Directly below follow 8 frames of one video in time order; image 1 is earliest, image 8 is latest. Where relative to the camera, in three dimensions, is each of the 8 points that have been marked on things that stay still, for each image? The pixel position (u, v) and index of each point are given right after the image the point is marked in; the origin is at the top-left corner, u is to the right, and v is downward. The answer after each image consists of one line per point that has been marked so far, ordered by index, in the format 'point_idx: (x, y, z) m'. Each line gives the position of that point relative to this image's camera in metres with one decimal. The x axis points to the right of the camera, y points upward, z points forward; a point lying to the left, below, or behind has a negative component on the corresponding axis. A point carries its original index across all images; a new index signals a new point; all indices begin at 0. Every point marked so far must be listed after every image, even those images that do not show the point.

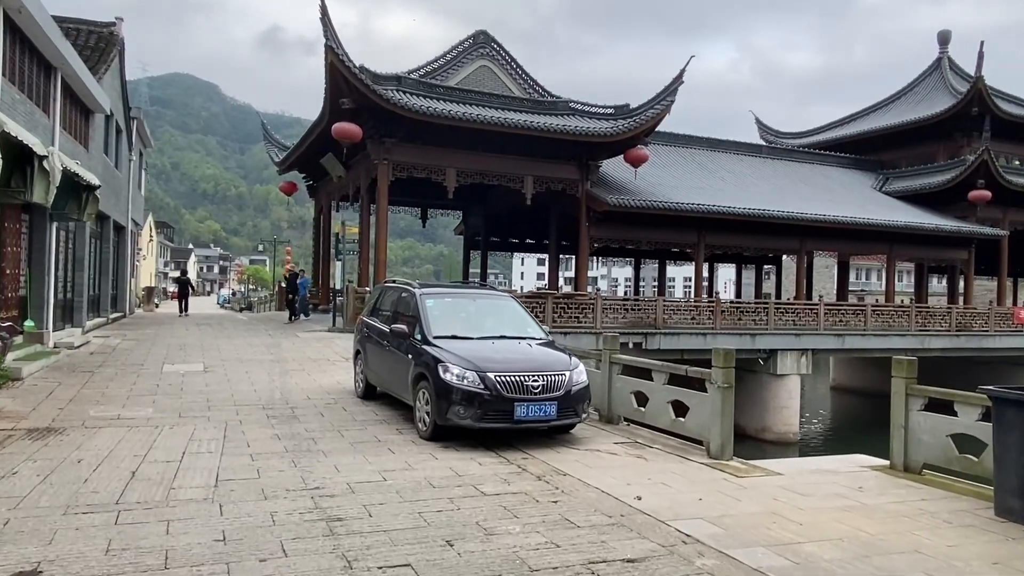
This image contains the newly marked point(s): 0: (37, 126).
0: (-7.3, +2.5, +11.2) m
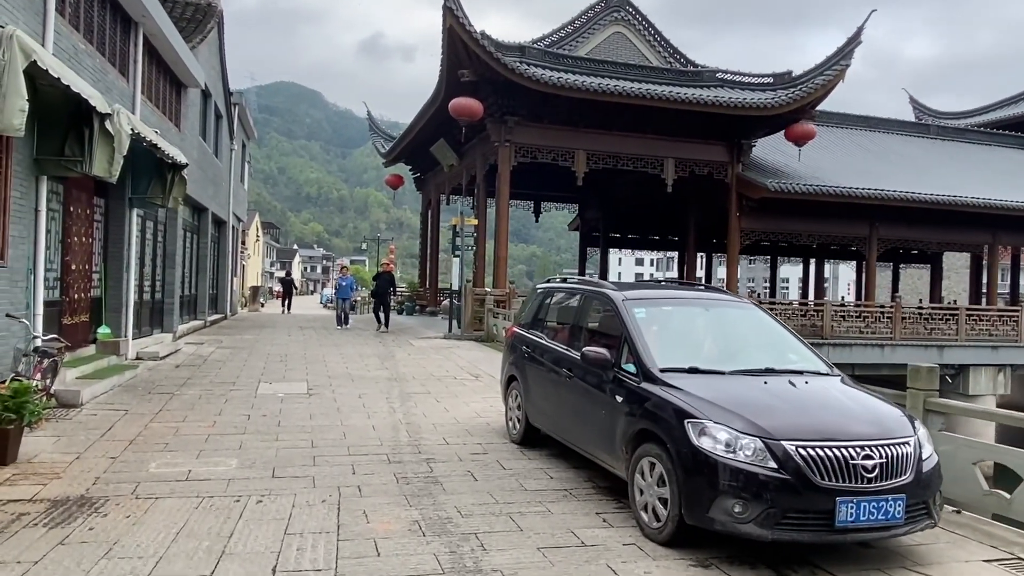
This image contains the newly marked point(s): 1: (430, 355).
0: (-5.0, +2.5, +9.1) m
1: (-1.5, -1.2, +13.4) m
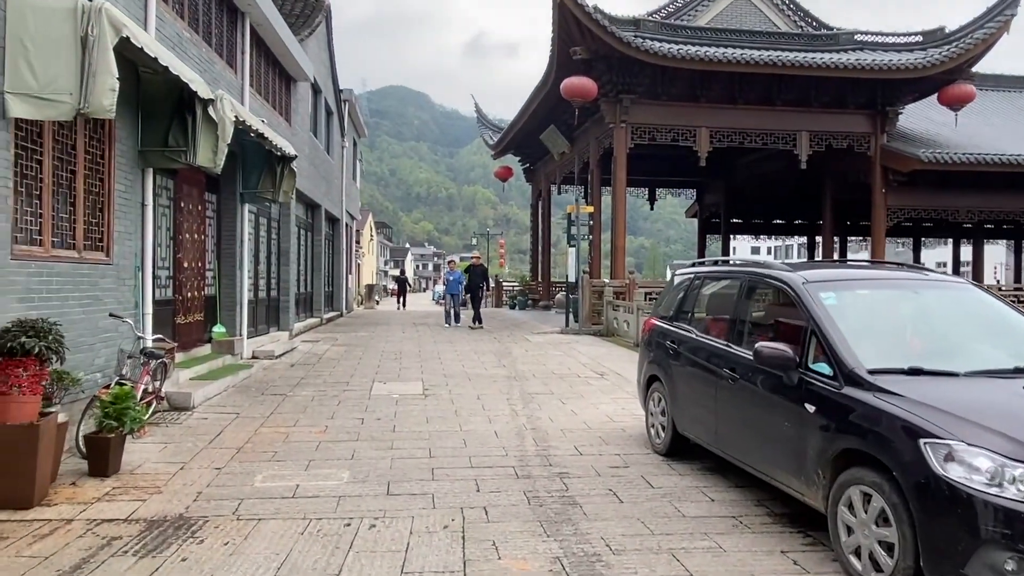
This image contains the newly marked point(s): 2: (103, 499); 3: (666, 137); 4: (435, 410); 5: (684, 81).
0: (-3.5, +2.5, +8.8) m
1: (+0.6, -1.1, +12.5) m
2: (-2.5, -1.3, +4.5) m
3: (+3.5, +3.4, +16.8) m
4: (-0.8, -1.2, +7.5) m
5: (+3.8, +4.5, +16.2) m
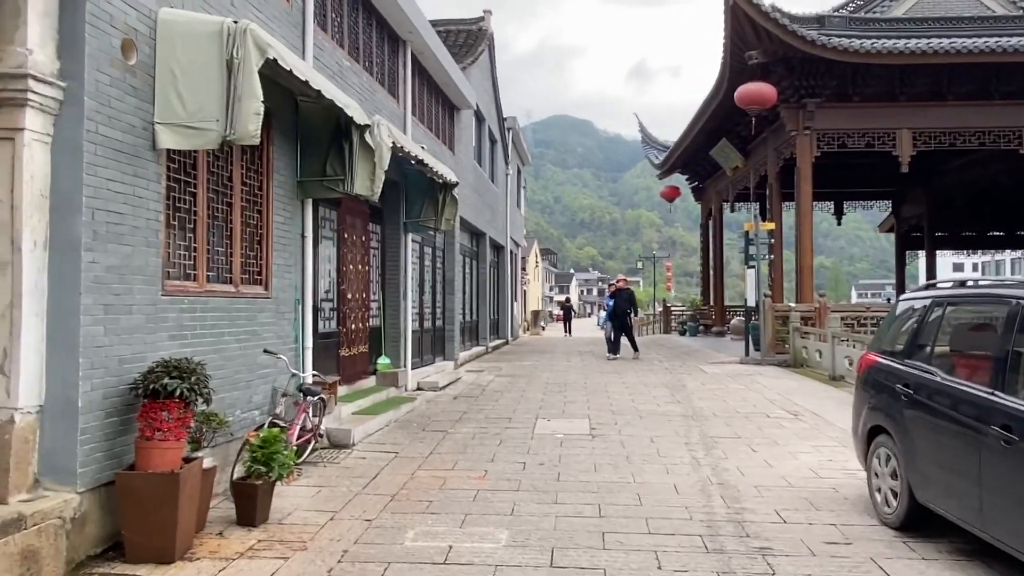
0: (-1.6, +2.1, +8.7) m
1: (+3.3, -1.5, +11.3) m
2: (-1.5, -1.5, +4.1) m
3: (+7.0, +2.9, +14.9) m
4: (+0.8, -1.5, +6.7) m
5: (+7.2, +4.1, +14.3) m
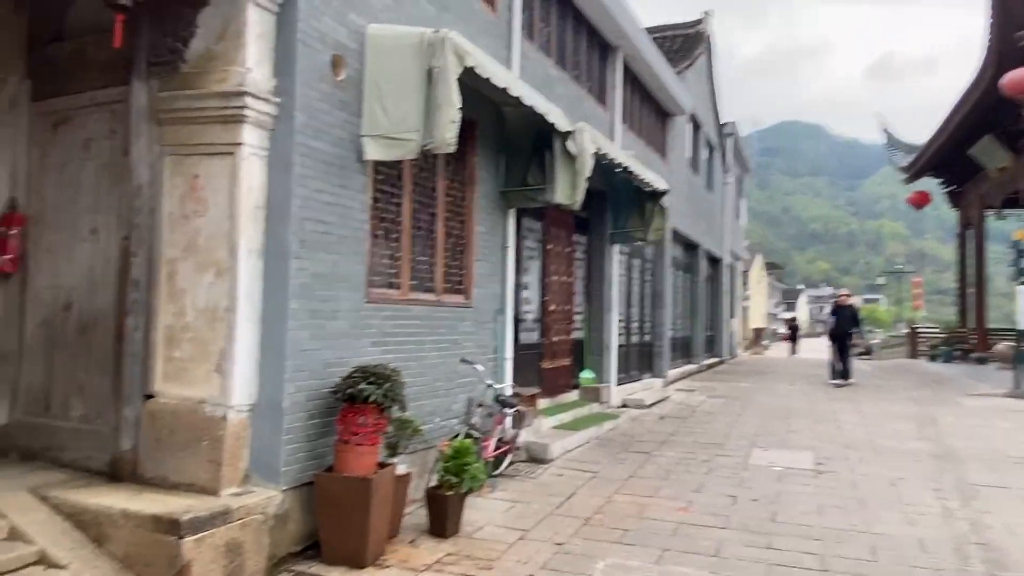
0: (+0.9, +2.0, +8.6) m
1: (+6.2, -1.7, +9.5) m
2: (-0.4, -1.5, +4.0) m
3: (+10.9, +2.6, +12.0) m
4: (+2.5, -1.6, +5.8) m
5: (+10.9, +3.7, +11.5) m
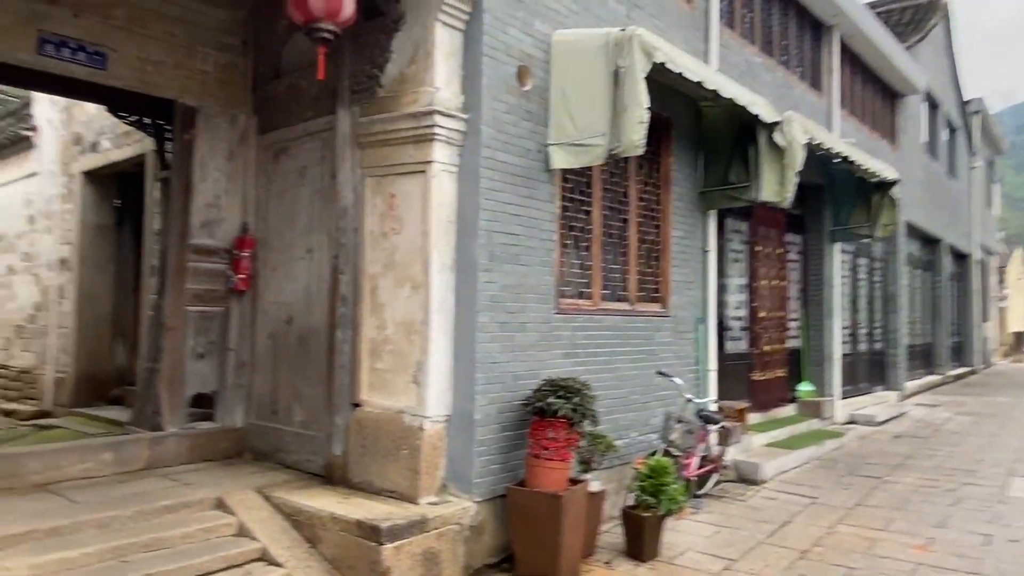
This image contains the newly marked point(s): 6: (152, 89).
0: (+3.0, +2.0, +7.9) m
1: (+8.5, -1.6, +7.3) m
2: (+0.6, -1.6, +3.9) m
3: (+13.6, +2.7, +8.4) m
4: (+4.0, -1.6, +4.7) m
5: (+13.4, +3.9, +7.9) m
6: (-2.0, +1.1, +4.1) m
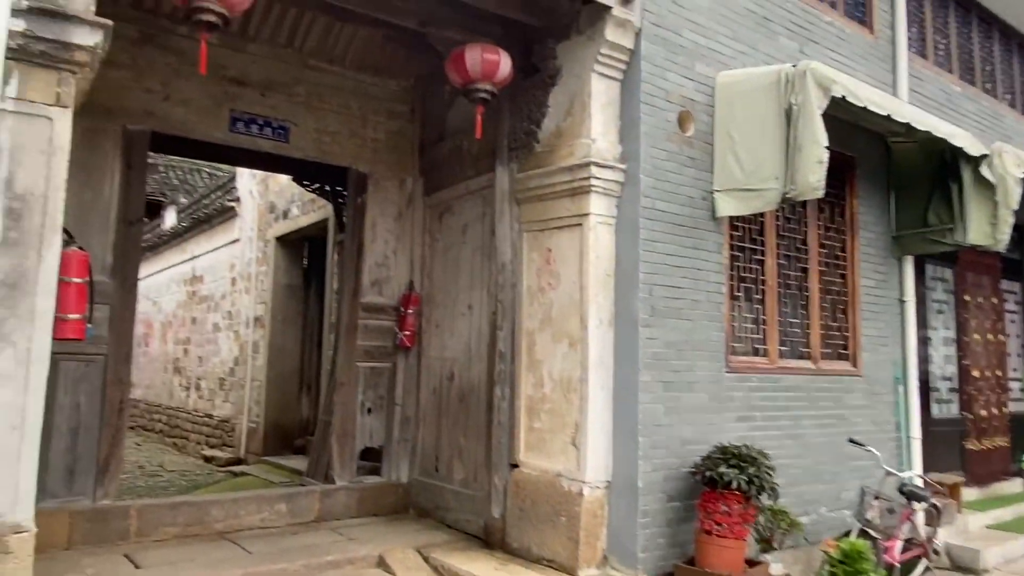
0: (+4.7, +1.4, +6.9) m
1: (+9.9, -2.0, +4.9) m
2: (+1.4, -1.9, +3.3) m
3: (+15.1, +2.4, +5.1) m
4: (+4.9, -1.9, +3.4) m
5: (+14.8, +3.5, +4.7) m
6: (-1.1, +0.8, +4.4) m
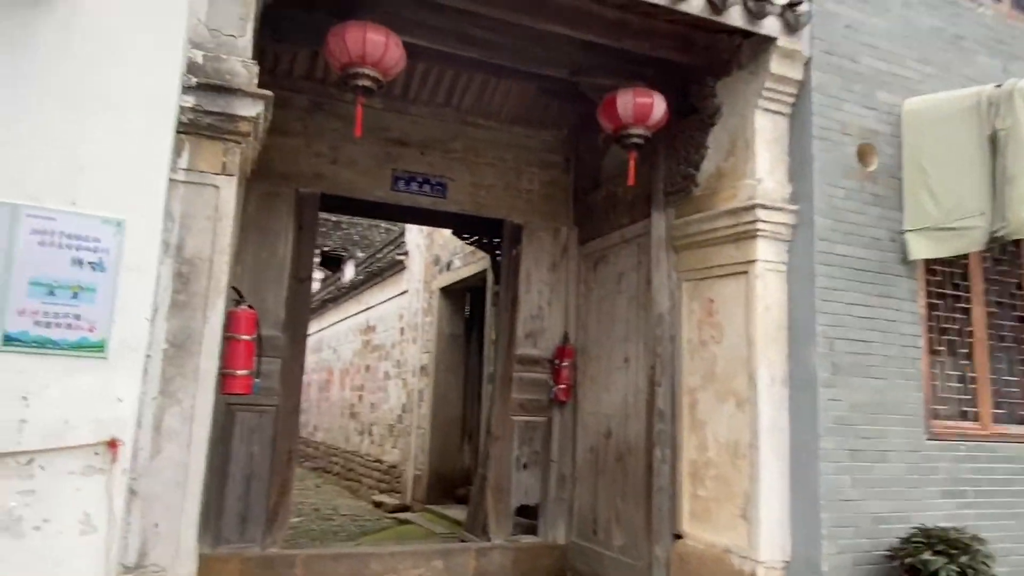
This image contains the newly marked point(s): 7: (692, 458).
0: (+6.0, +1.1, +5.7) m
1: (+10.7, -2.2, +2.3) m
2: (+2.0, -2.1, +2.7) m
3: (+15.8, +2.3, +1.7) m
4: (+5.5, -2.1, +2.0) m
5: (+15.4, +3.5, +1.4) m
6: (-0.2, +0.5, +4.4) m
7: (+0.8, -0.8, +3.5) m
